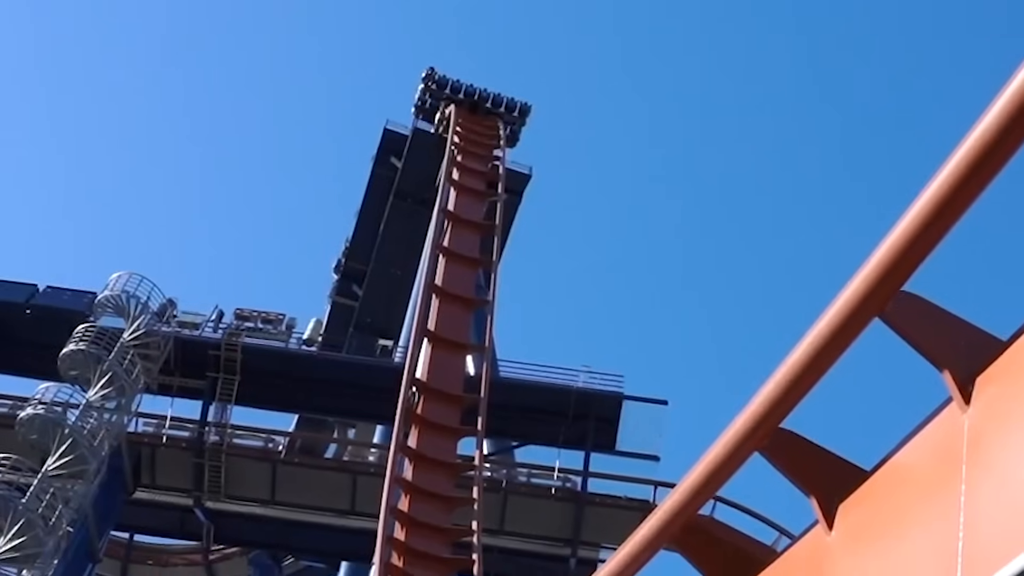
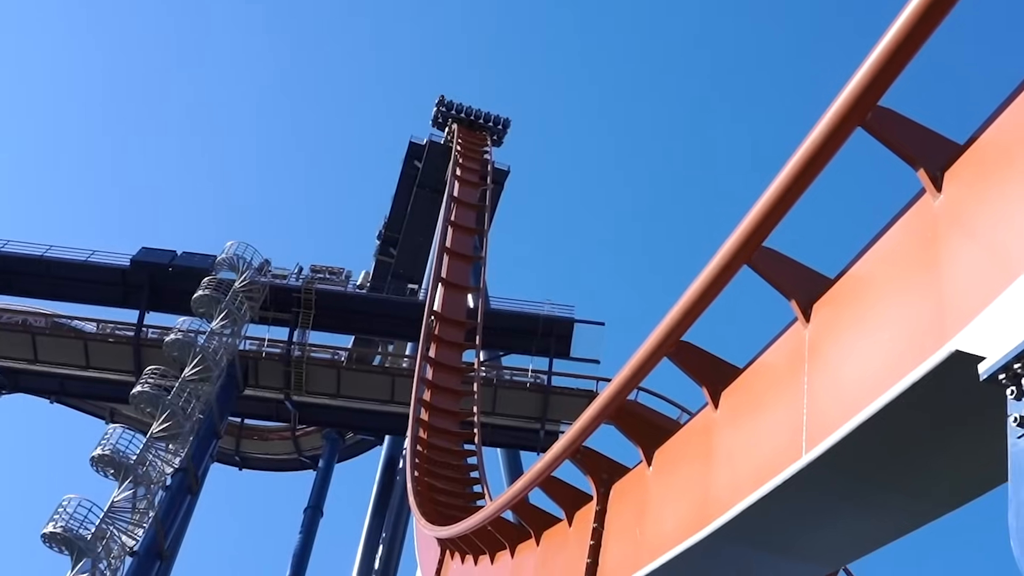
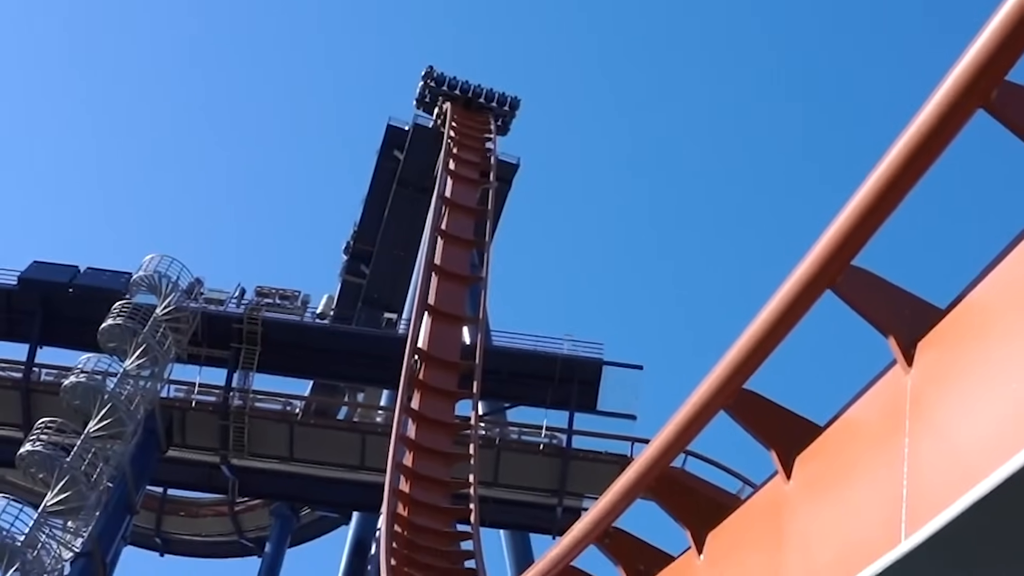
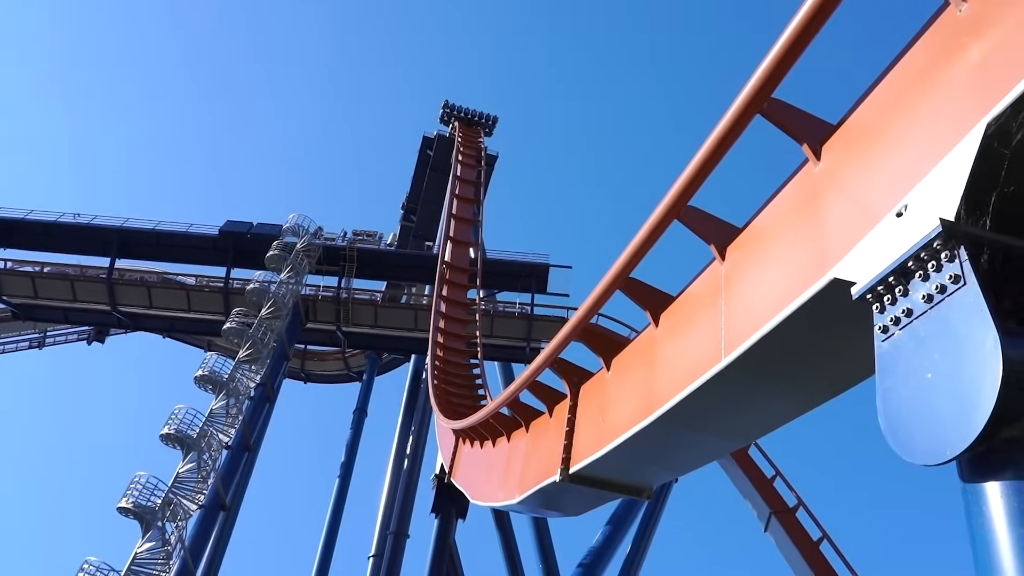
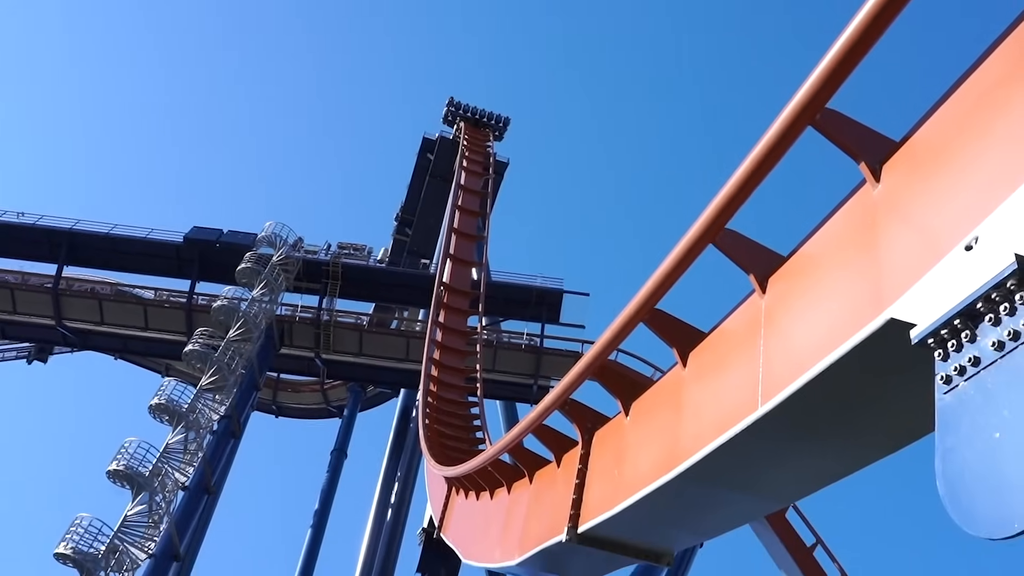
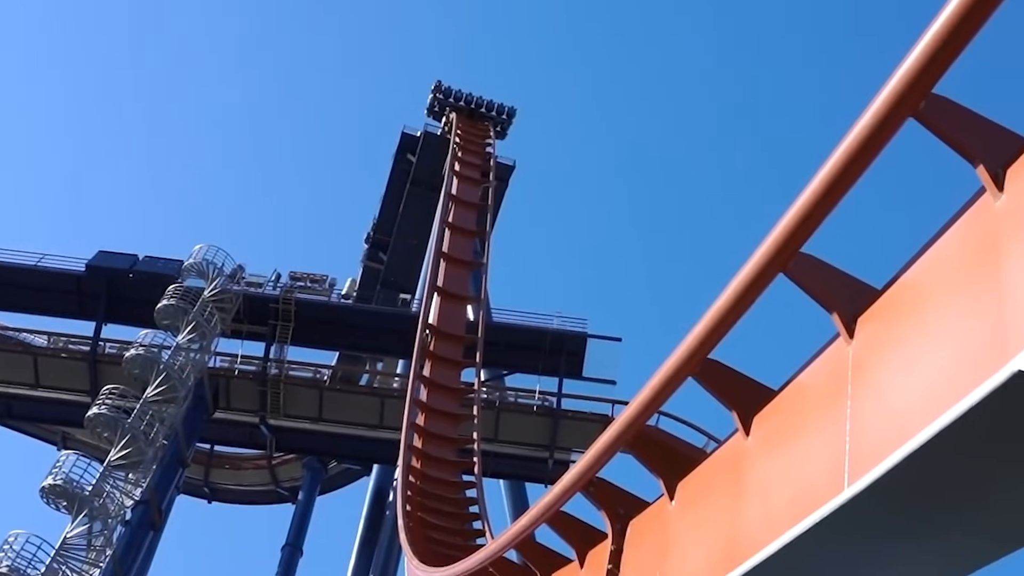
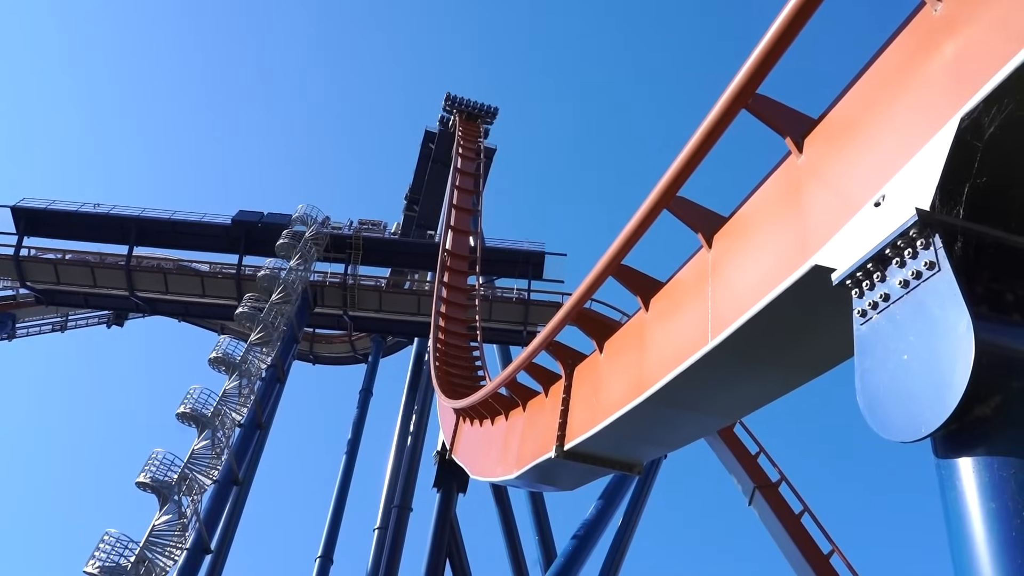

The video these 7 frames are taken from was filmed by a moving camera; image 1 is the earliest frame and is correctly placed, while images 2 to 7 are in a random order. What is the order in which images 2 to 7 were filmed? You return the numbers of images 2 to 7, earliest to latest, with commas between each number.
3, 6, 2, 5, 4, 7
